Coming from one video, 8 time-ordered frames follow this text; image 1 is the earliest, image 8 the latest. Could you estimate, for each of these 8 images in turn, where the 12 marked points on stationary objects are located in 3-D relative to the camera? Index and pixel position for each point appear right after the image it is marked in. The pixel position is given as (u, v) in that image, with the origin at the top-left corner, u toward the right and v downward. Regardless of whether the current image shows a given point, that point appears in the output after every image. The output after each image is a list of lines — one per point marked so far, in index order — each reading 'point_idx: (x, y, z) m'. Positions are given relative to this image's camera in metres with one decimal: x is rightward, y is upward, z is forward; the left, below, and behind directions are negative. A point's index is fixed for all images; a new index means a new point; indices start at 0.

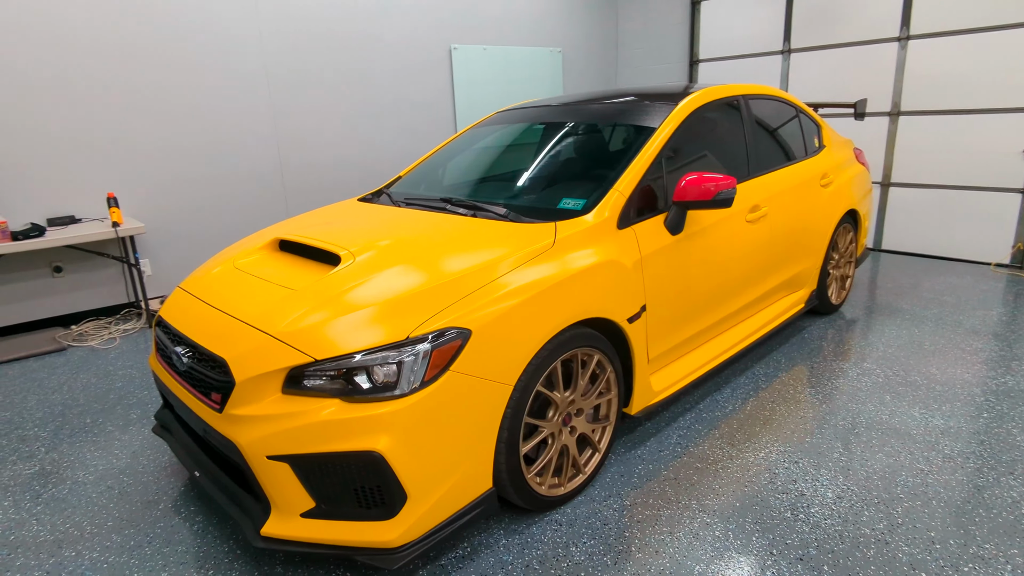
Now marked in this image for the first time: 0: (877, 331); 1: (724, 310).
0: (+1.9, -0.2, +3.2) m
1: (+0.9, -0.1, +2.6) m
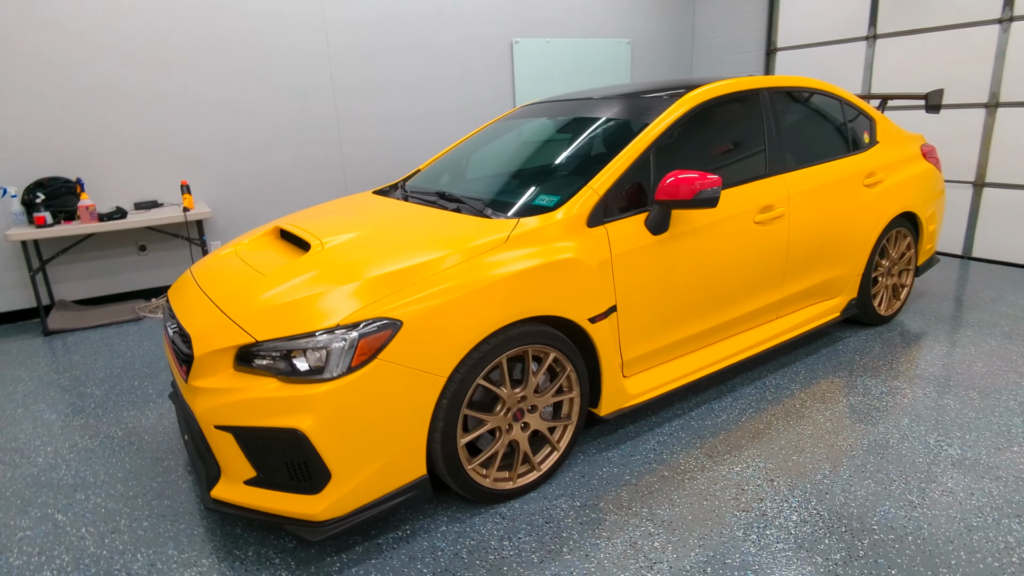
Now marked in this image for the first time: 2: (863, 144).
0: (+2.0, -0.3, +2.9) m
1: (+0.9, -0.1, +2.4) m
2: (+1.7, +0.7, +2.9) m
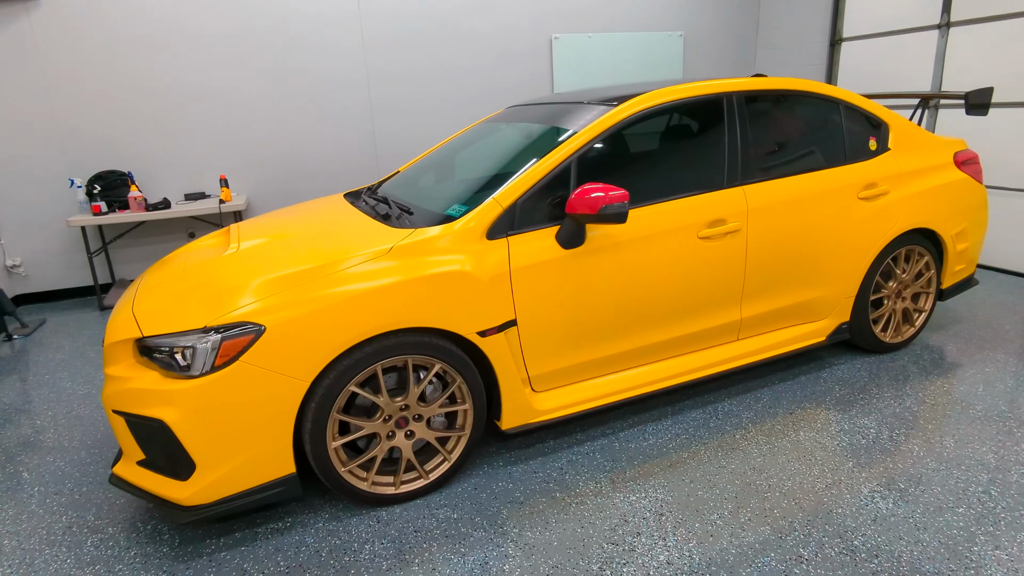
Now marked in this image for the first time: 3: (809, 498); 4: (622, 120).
0: (+1.8, -0.4, +2.6) m
1: (+0.6, -0.2, +2.3) m
2: (+1.5, +0.6, +2.6) m
3: (+0.9, -0.6, +1.9) m
4: (+0.4, +0.6, +2.2) m
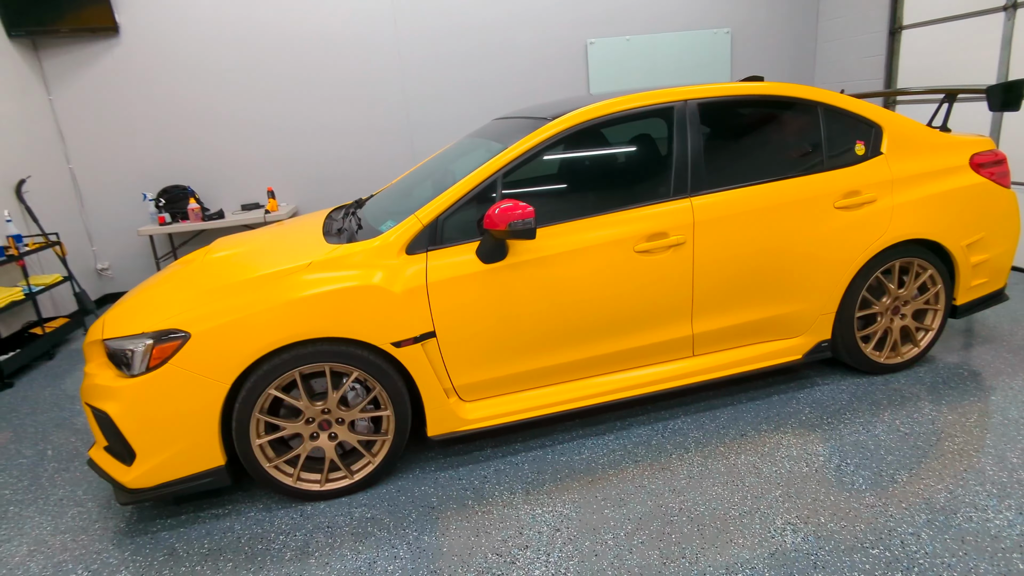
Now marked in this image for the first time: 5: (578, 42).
0: (+1.6, -0.4, +2.4) m
1: (+0.4, -0.2, +2.3) m
2: (+1.4, +0.5, +2.4) m
3: (+0.6, -0.7, +1.8) m
4: (+0.1, +0.6, +2.2) m
5: (+0.6, +2.1, +5.2) m
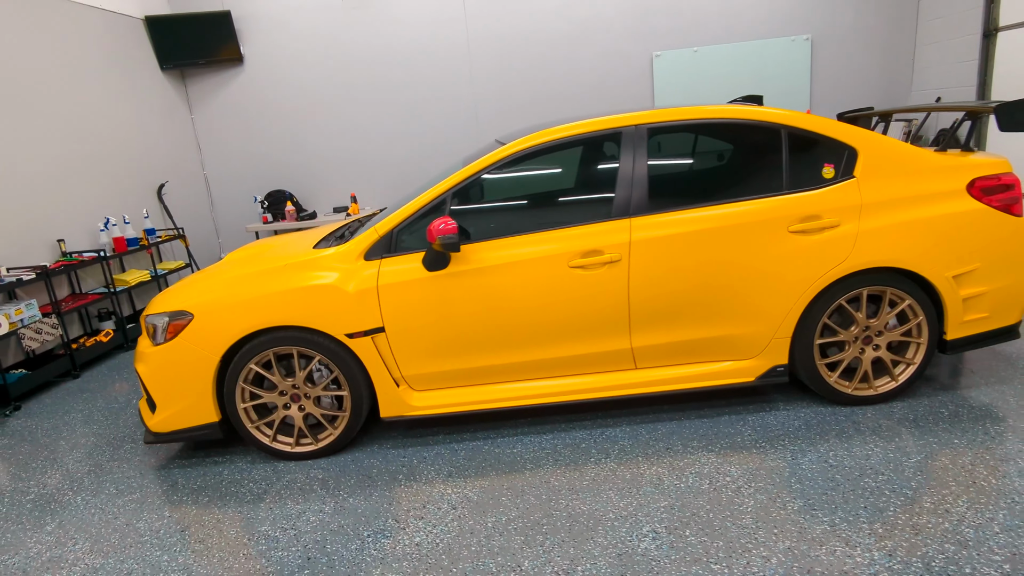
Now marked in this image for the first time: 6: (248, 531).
0: (+1.4, -0.6, +2.3) m
1: (+0.2, -0.3, +2.5) m
2: (+1.2, +0.4, +2.4) m
3: (+0.2, -0.8, +1.9) m
4: (0.0, +0.5, +2.4) m
5: (+1.2, +2.0, +5.3) m
6: (-0.9, -0.8, +2.1) m
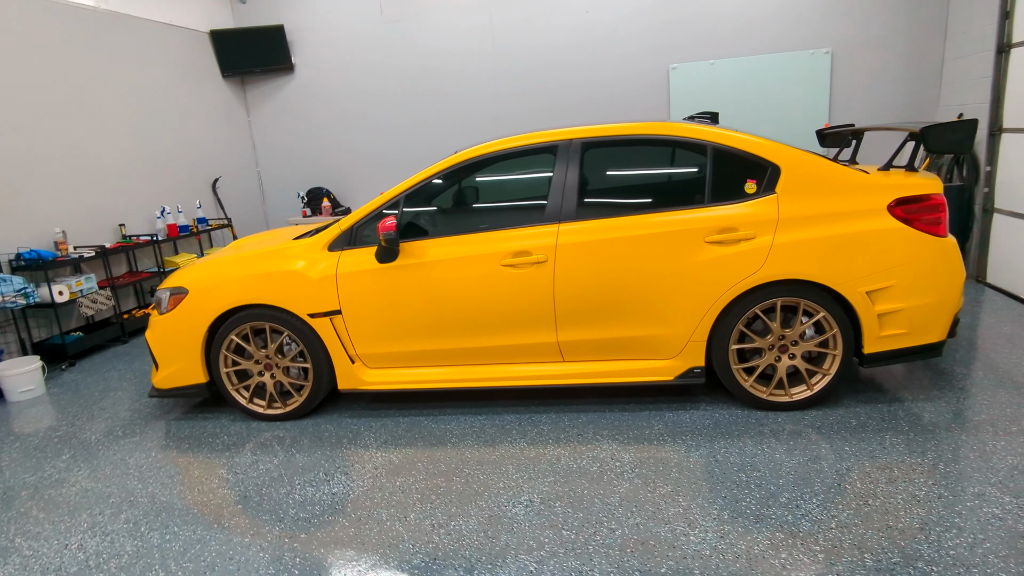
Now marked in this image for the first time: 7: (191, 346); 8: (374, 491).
0: (+1.0, -0.6, +2.4) m
1: (-0.1, -0.2, +2.7) m
2: (+1.0, +0.4, +2.5) m
3: (-0.1, -0.7, +2.2) m
4: (-0.3, +0.6, +2.7) m
5: (+1.3, +2.0, +5.4) m
6: (-1.3, -0.8, +2.5) m
7: (-1.5, -0.3, +2.9) m
8: (-0.5, -0.8, +2.3) m
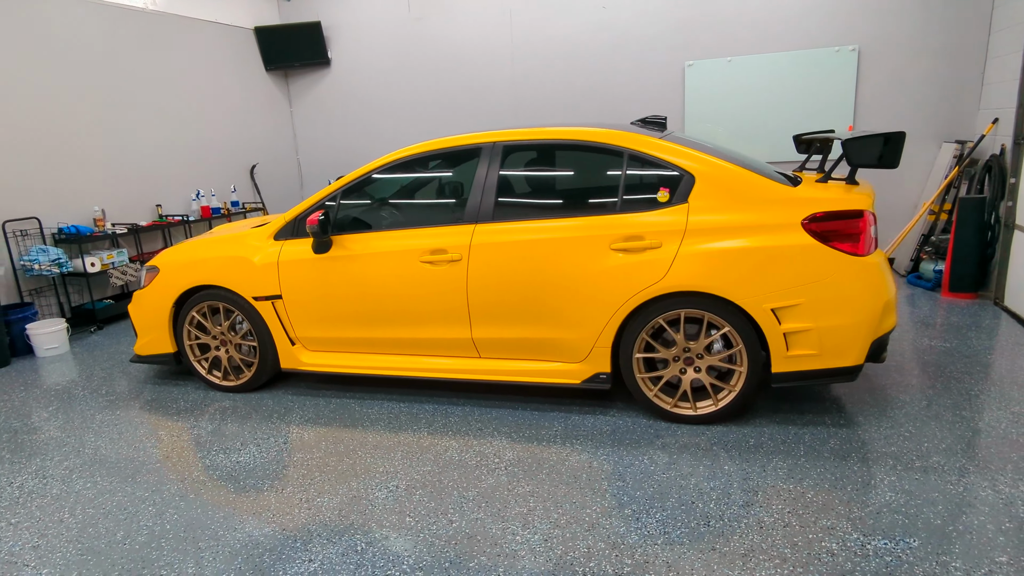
0: (+0.6, -0.6, +2.4) m
1: (-0.5, -0.2, +2.9) m
2: (+0.6, +0.3, +2.5) m
3: (-0.6, -0.7, +2.4) m
4: (-0.6, +0.6, +2.9) m
5: (+1.5, +1.9, +5.3) m
6: (-1.7, -0.7, +2.8) m
7: (-1.9, -0.2, +3.2) m
8: (-1.0, -0.7, +2.5) m
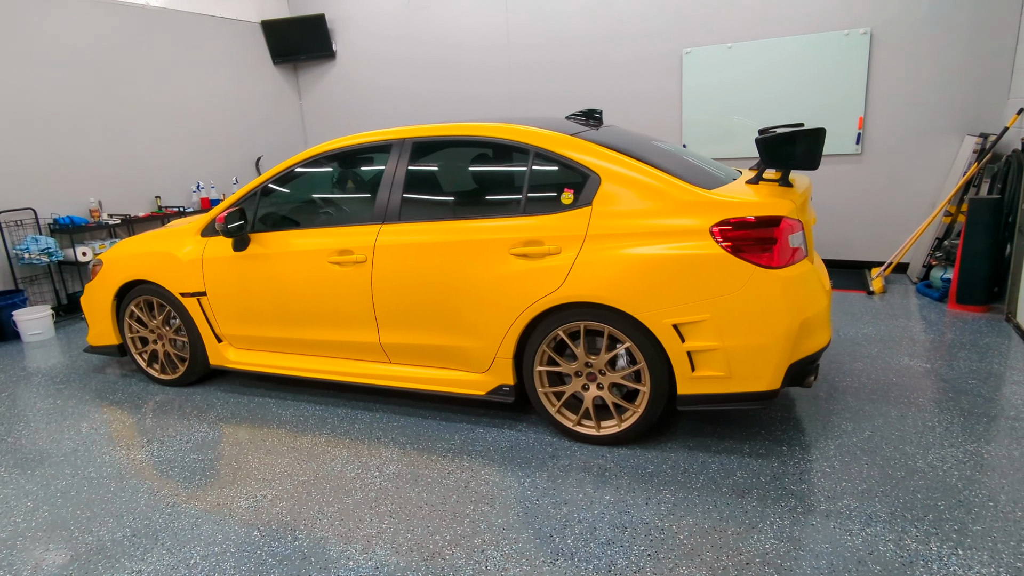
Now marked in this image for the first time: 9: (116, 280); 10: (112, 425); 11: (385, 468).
0: (+0.1, -0.7, +2.2) m
1: (-0.9, -0.2, +2.8) m
2: (+0.2, +0.3, +2.3) m
3: (-1.0, -0.7, +2.3) m
4: (-1.0, +0.6, +2.8) m
5: (+1.4, +1.9, +4.9) m
6: (-2.1, -0.6, +2.9) m
7: (-2.2, -0.1, +3.3) m
8: (-1.4, -0.7, +2.4) m
9: (-2.1, 0.0, +3.2) m
10: (-1.9, -0.6, +2.8) m
11: (-0.5, -0.7, +2.3) m
